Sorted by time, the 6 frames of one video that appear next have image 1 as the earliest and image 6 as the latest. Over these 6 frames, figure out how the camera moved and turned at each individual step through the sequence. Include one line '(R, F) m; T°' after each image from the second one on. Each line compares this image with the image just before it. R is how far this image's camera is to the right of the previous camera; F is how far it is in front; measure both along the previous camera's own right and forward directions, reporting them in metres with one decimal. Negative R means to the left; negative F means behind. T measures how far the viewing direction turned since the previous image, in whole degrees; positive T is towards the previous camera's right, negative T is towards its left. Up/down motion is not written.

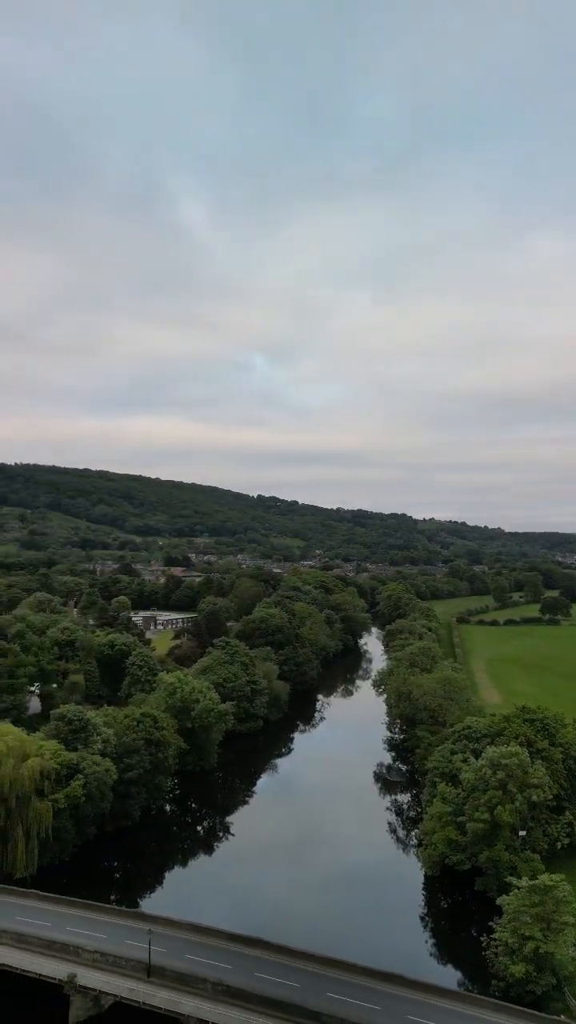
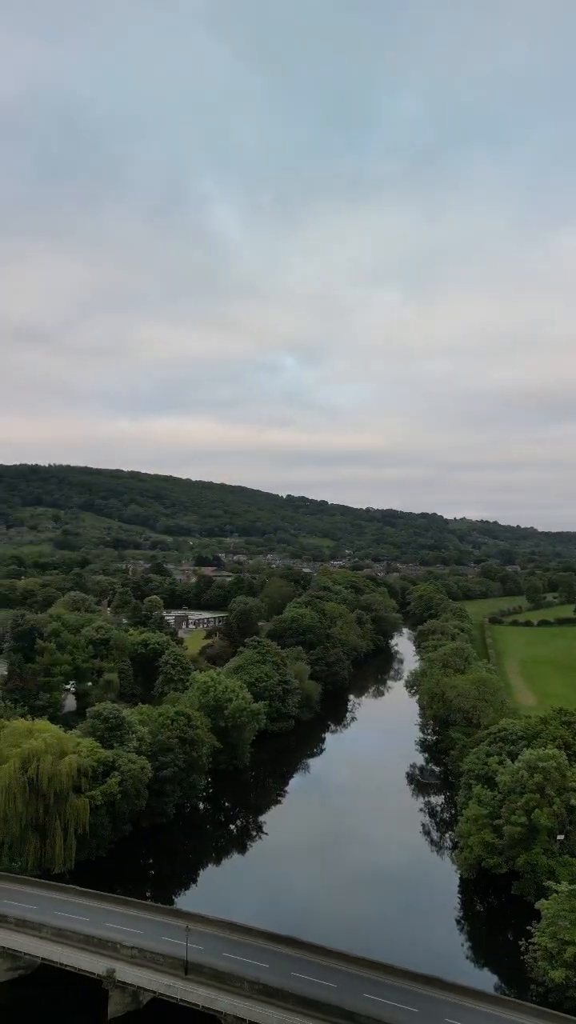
(-0.1, 0.0) m; -3°
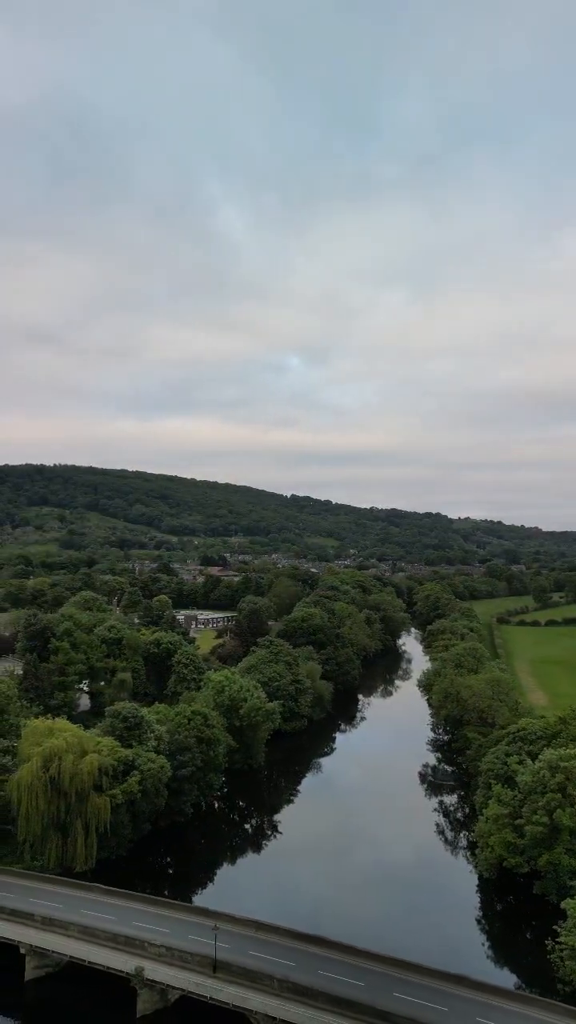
(-0.5, 0.0) m; -1°
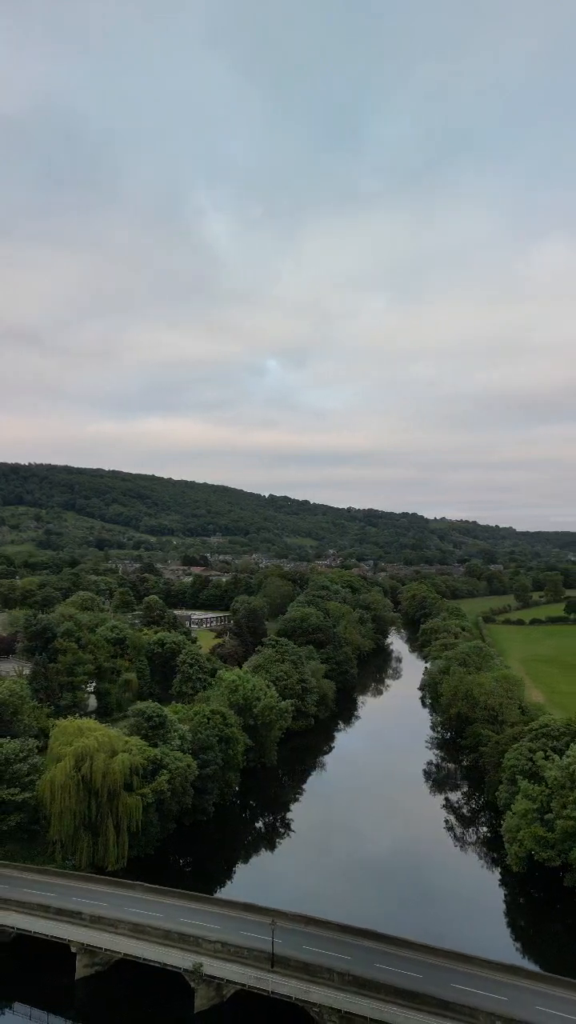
(-1.8, -0.1) m; +1°
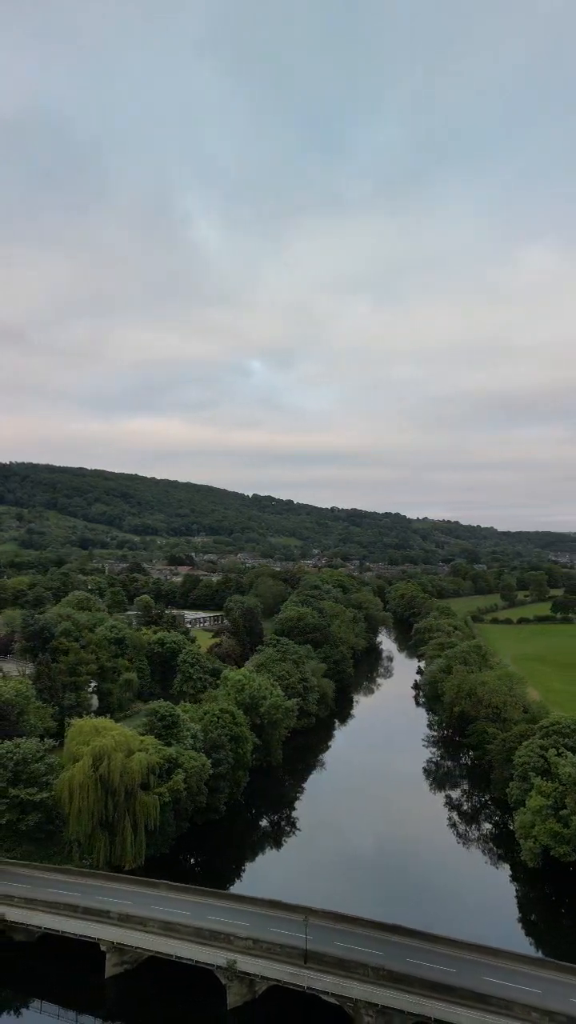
(-1.2, -0.1) m; +1°
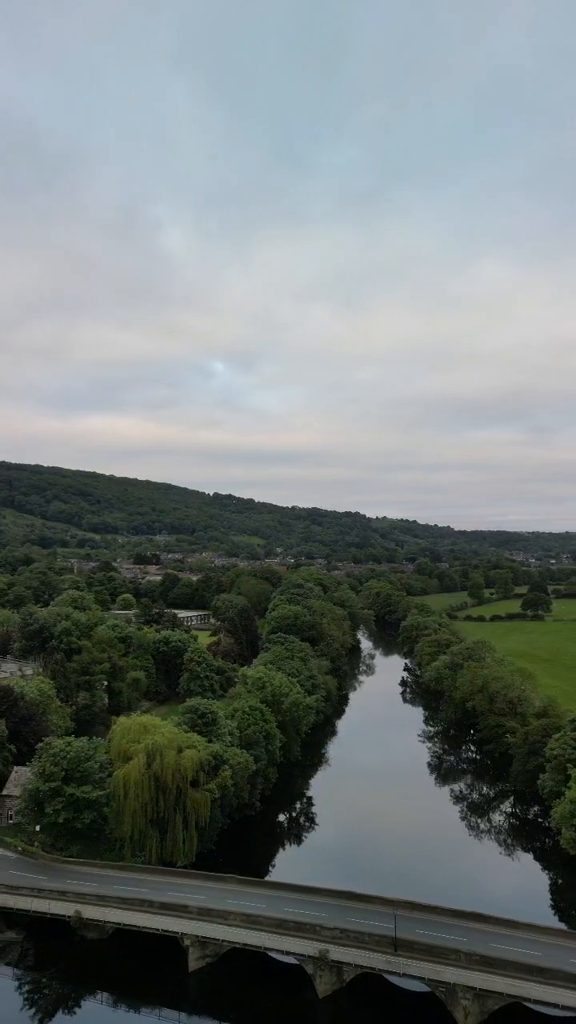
(-3.0, -0.2) m; +2°
